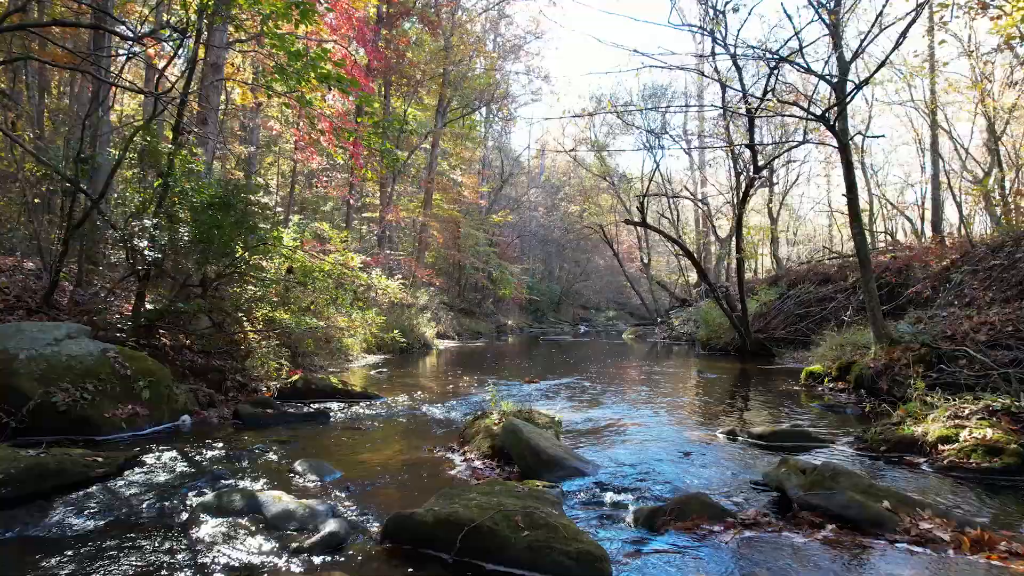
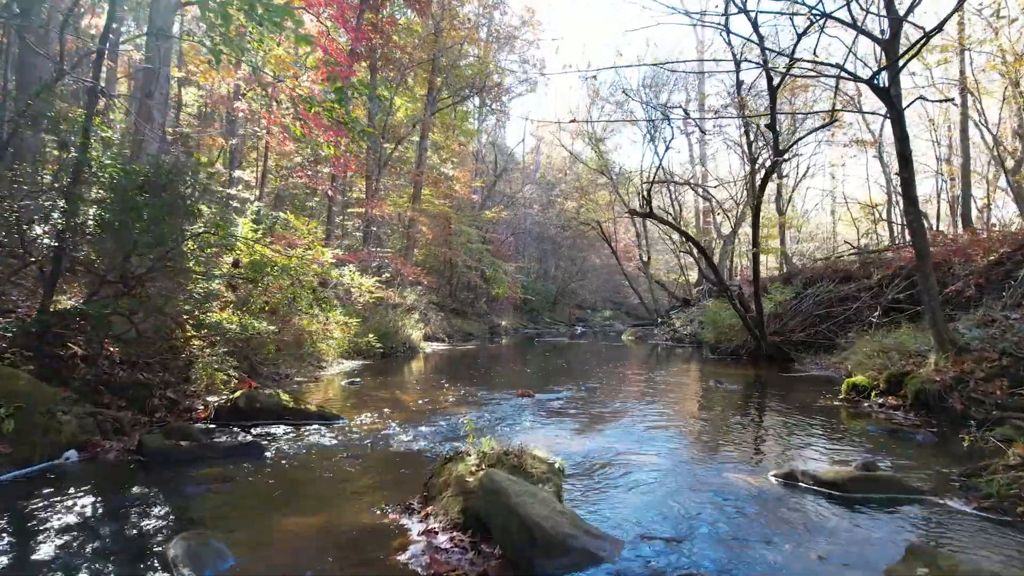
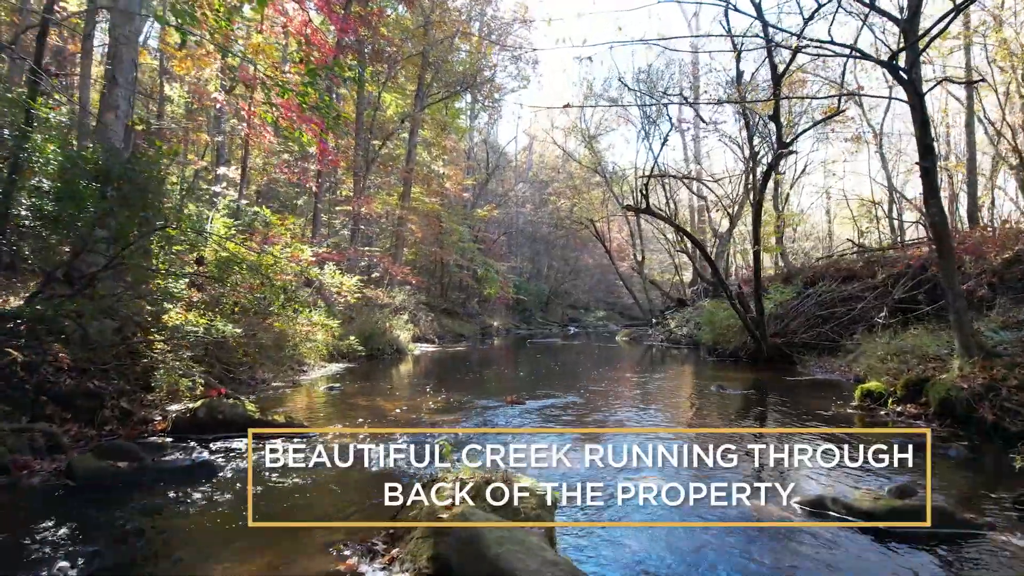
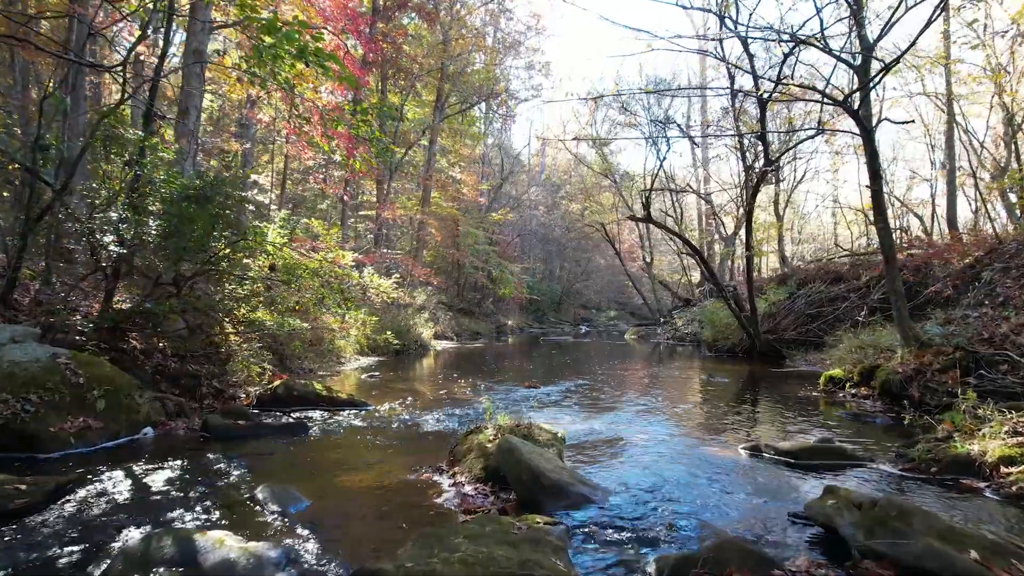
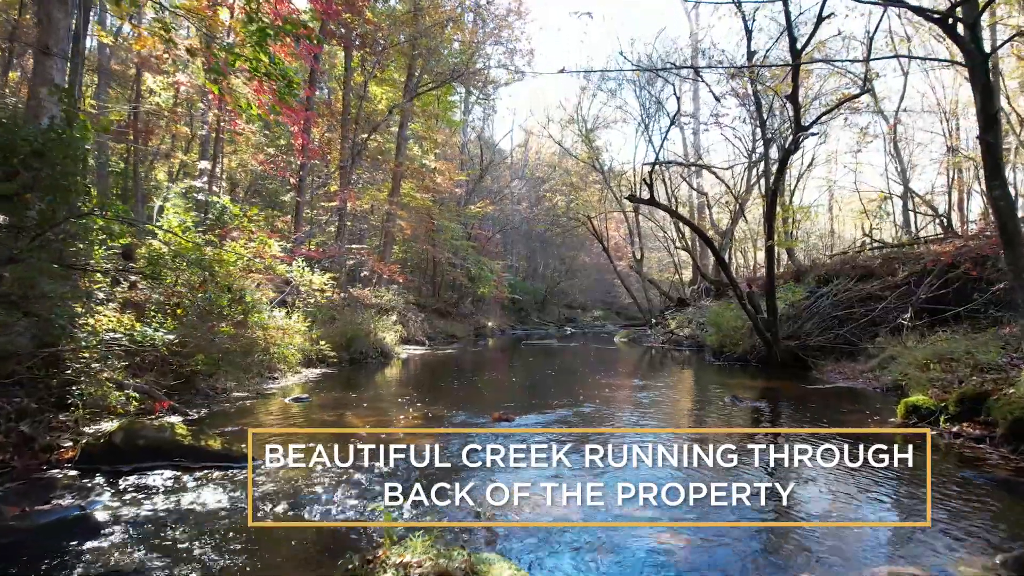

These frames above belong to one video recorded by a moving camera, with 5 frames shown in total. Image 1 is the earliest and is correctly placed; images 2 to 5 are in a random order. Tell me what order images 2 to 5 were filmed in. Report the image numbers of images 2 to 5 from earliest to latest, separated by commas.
4, 2, 3, 5
